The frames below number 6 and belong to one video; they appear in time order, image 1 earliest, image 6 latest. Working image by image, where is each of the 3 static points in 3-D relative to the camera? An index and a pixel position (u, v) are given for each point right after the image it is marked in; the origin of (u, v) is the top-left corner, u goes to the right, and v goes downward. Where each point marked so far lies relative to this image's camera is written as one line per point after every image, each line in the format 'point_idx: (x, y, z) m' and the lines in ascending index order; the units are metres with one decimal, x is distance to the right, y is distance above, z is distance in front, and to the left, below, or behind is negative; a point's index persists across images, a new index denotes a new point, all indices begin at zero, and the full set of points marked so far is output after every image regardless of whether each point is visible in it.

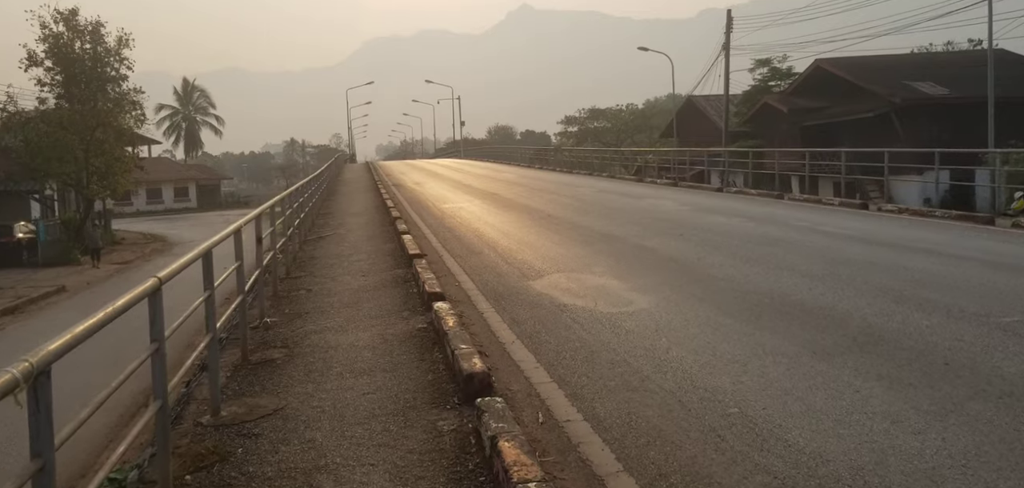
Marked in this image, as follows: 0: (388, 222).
0: (-2.7, +0.5, +16.9) m
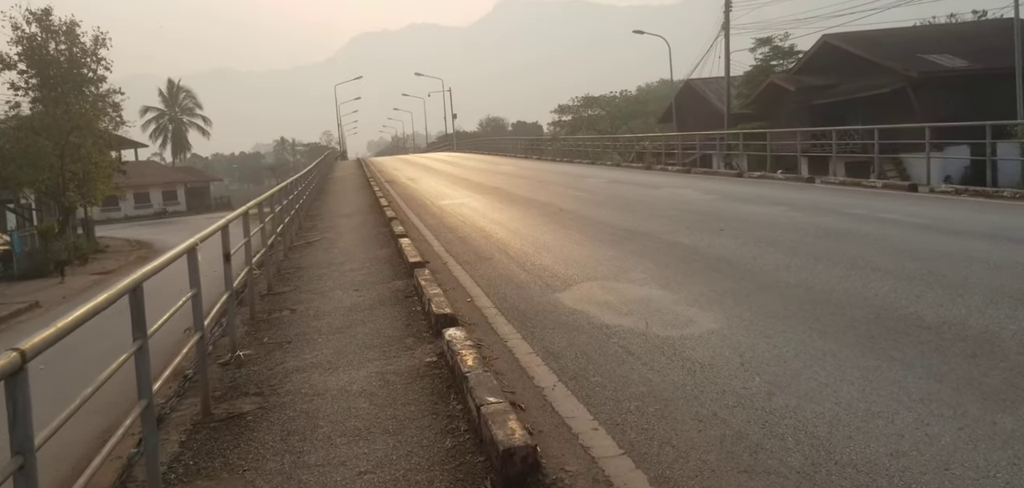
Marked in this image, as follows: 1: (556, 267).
0: (-2.6, +0.4, +15.4) m
1: (+0.5, -0.3, +8.6) m
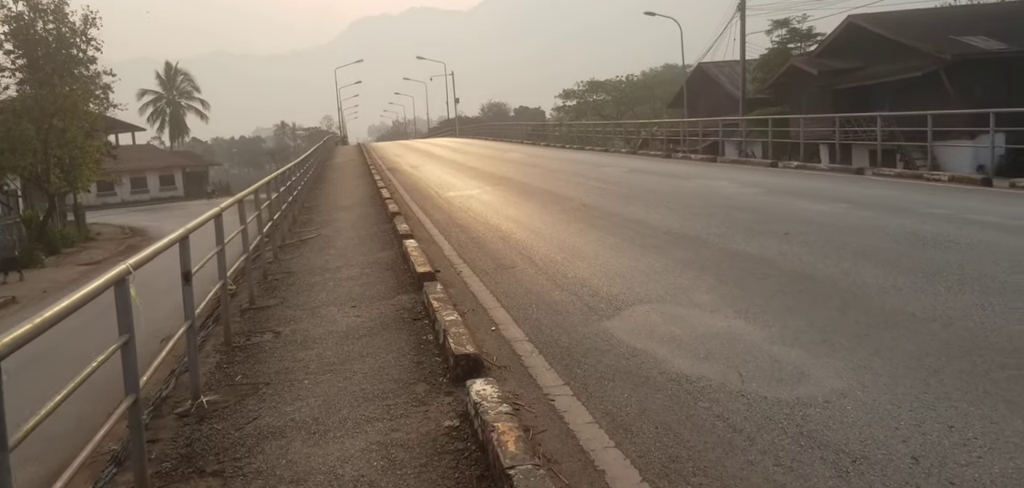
0: (-2.3, +0.5, +13.9) m
1: (+0.8, -0.3, +7.1) m
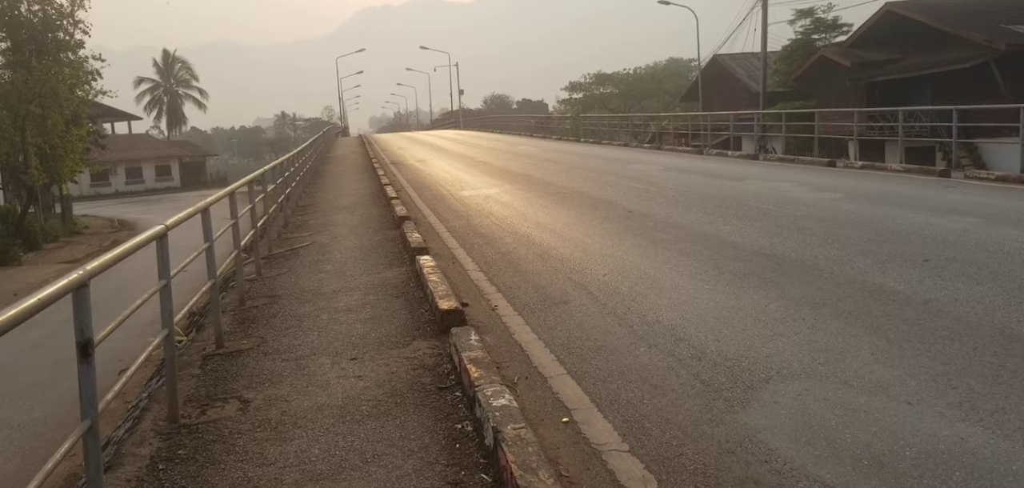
0: (-1.8, +0.3, +11.8) m
1: (+1.2, -0.6, +5.1) m
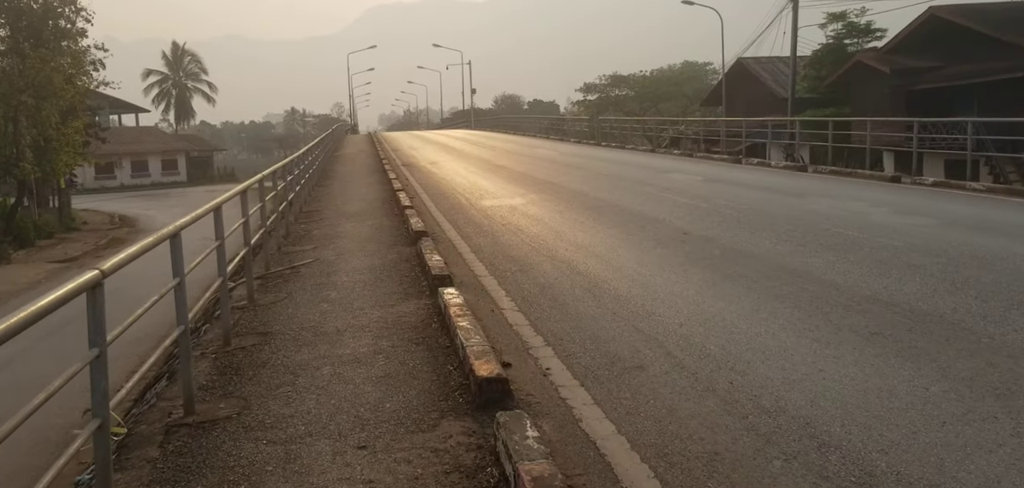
0: (-1.4, +0.1, +10.4) m
1: (+1.6, -0.9, +3.6) m
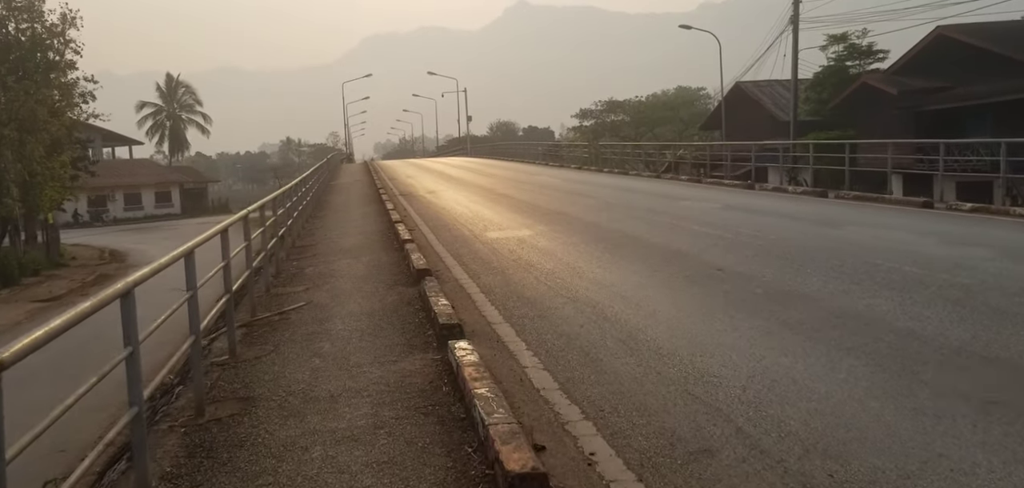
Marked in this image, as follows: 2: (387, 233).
0: (-1.3, -0.4, +9.4) m
1: (+1.7, -1.1, +2.6) m
2: (-2.3, +0.2, +14.4) m
